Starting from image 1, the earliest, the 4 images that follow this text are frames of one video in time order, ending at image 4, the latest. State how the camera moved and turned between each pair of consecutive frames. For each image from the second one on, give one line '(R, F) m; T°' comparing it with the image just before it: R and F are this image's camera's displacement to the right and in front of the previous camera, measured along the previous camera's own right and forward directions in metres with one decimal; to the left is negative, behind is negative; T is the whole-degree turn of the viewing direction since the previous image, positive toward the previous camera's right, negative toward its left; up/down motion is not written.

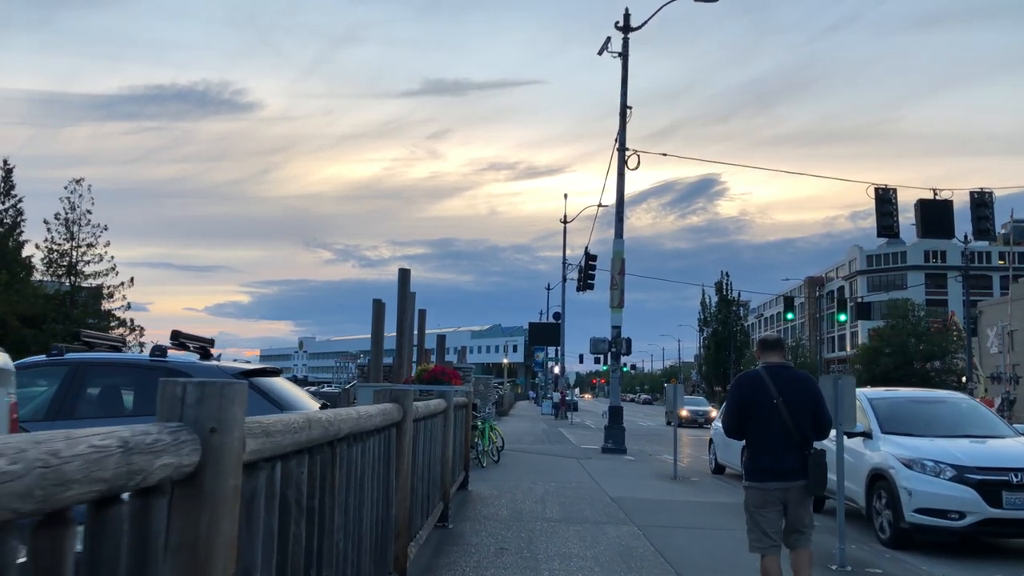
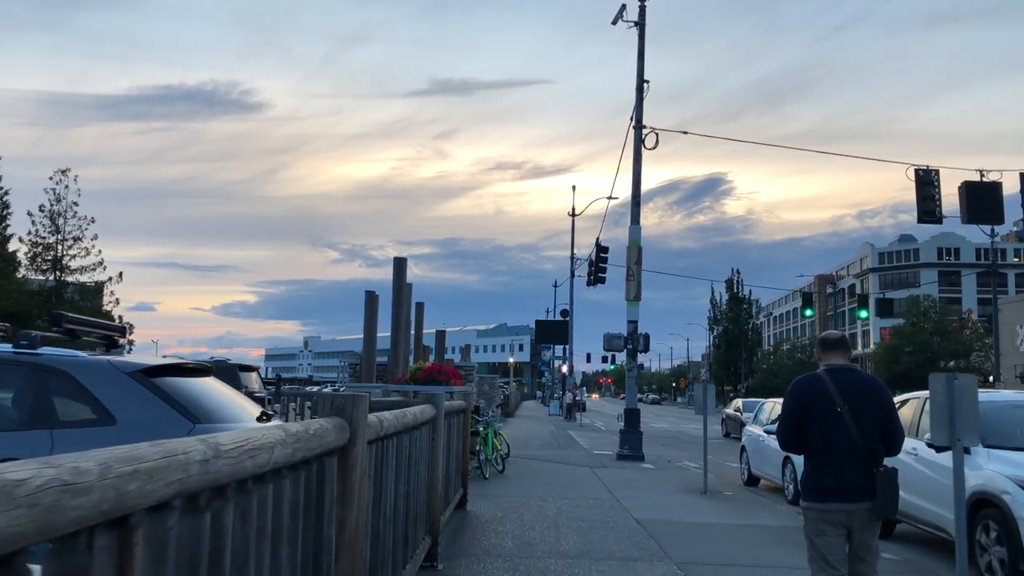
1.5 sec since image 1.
(0.0, +2.0) m; 0°
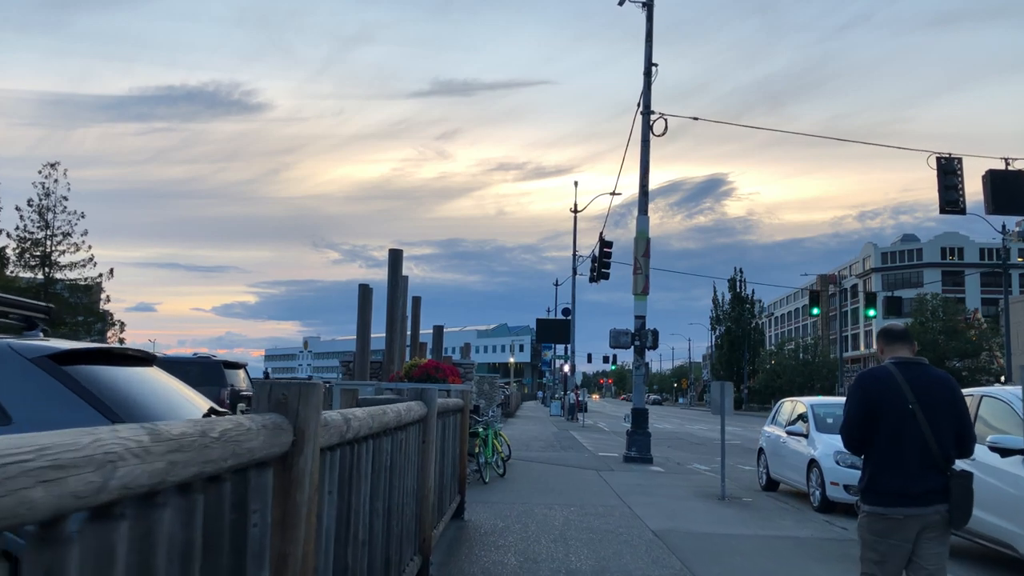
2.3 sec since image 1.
(0.0, +1.1) m; 0°
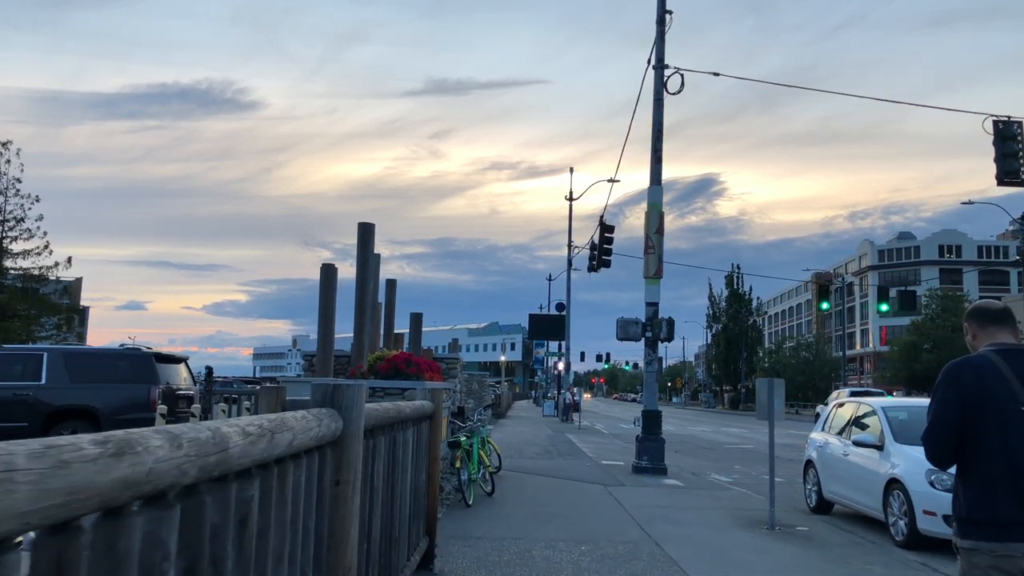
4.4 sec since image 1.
(0.0, +2.9) m; 0°
